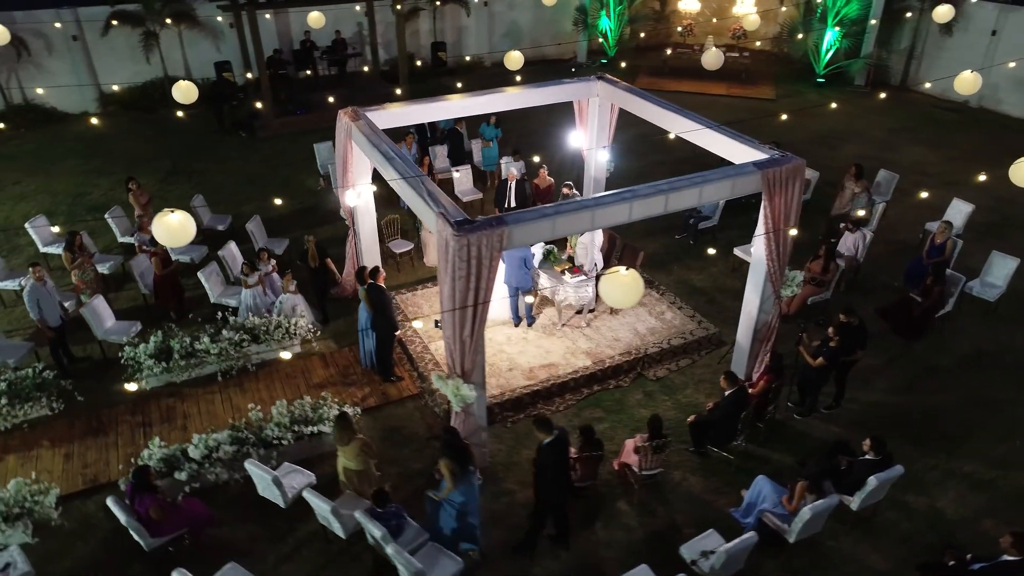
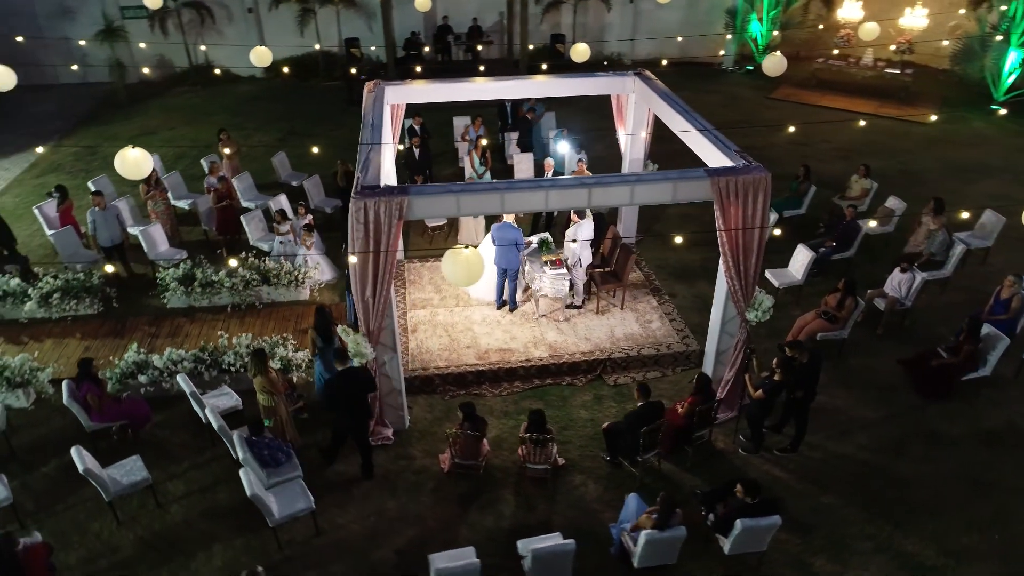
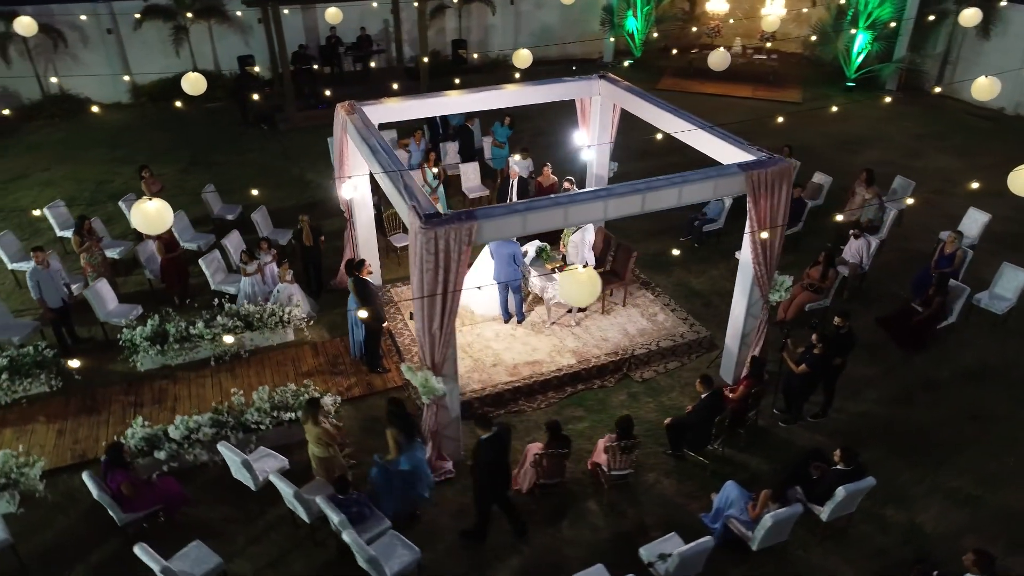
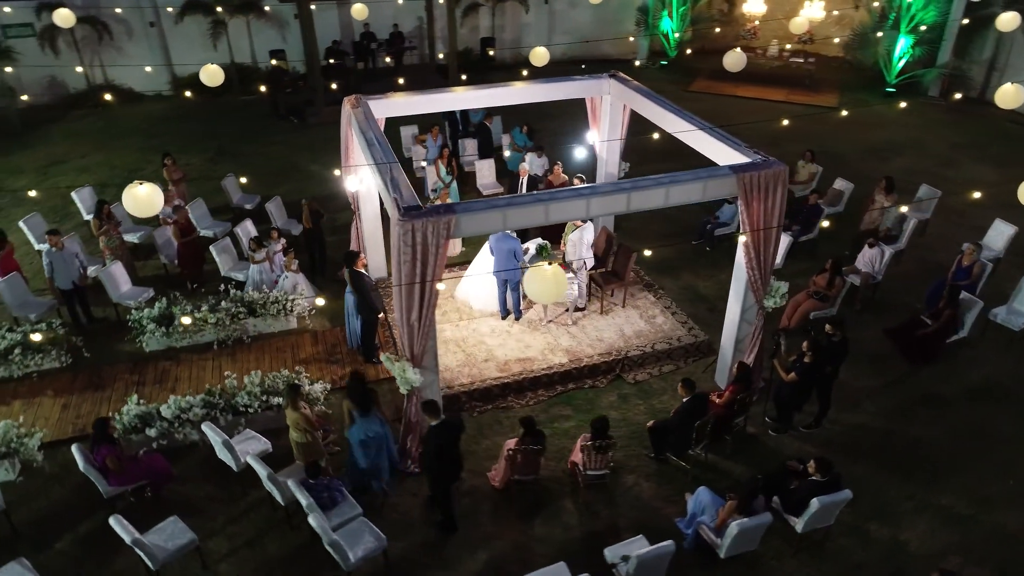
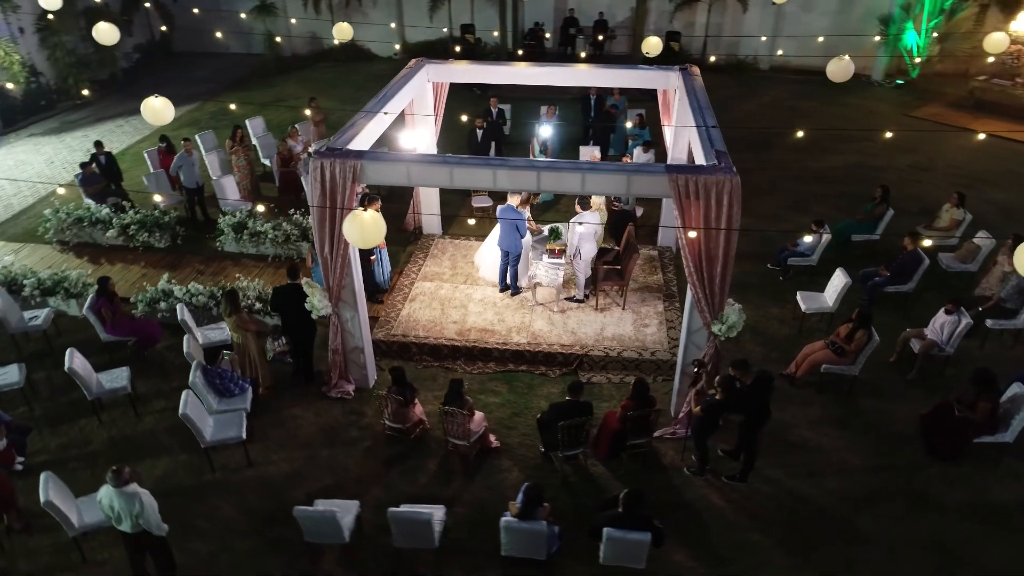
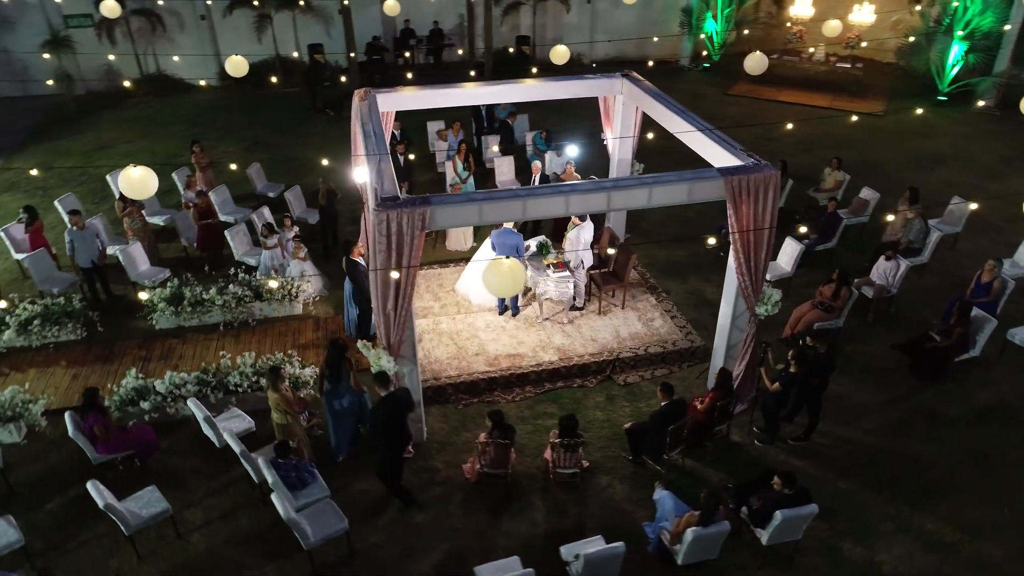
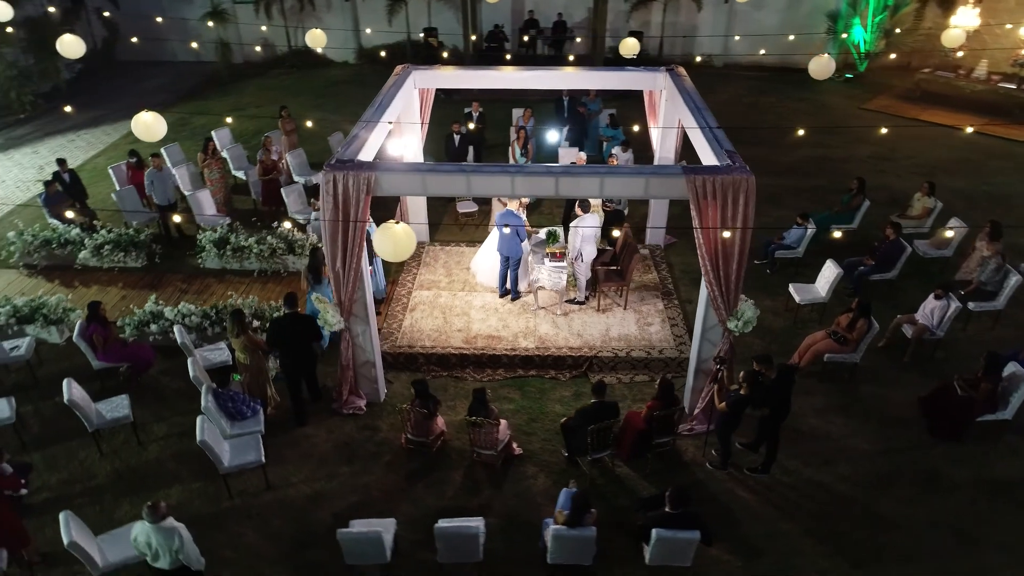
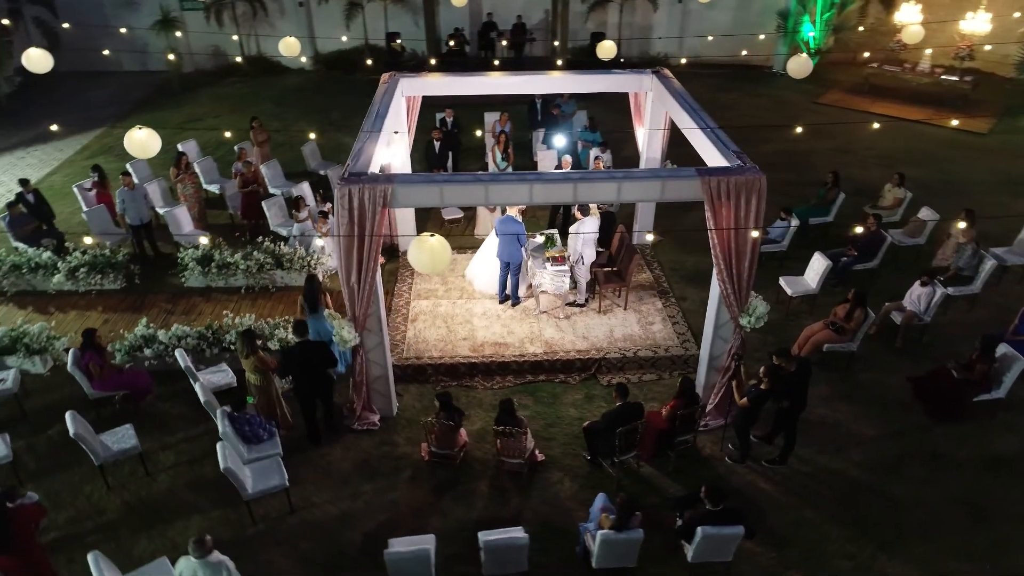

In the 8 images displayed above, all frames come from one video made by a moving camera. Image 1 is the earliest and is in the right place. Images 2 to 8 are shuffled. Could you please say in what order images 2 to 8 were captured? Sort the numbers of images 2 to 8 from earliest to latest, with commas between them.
3, 4, 6, 2, 8, 7, 5
